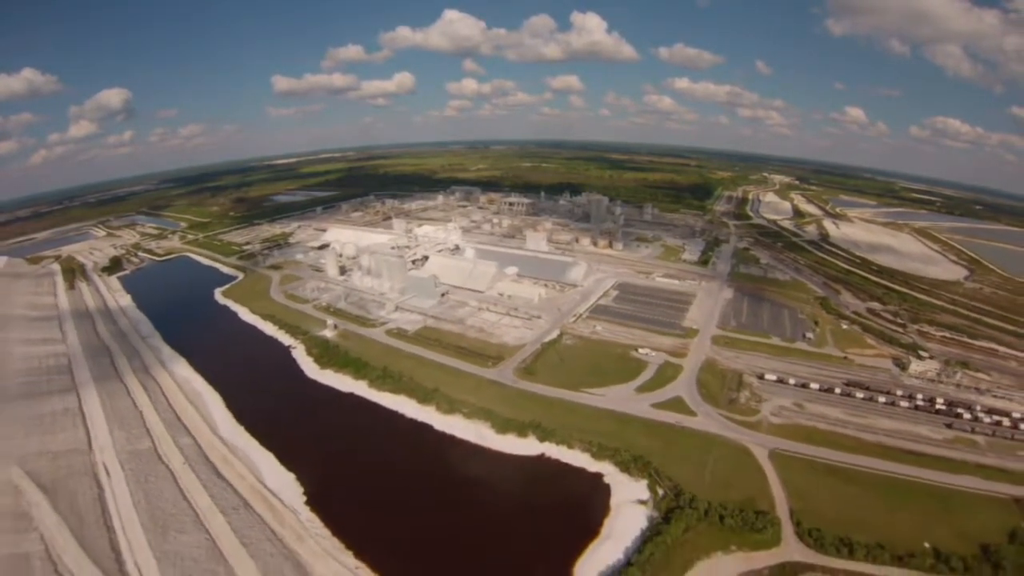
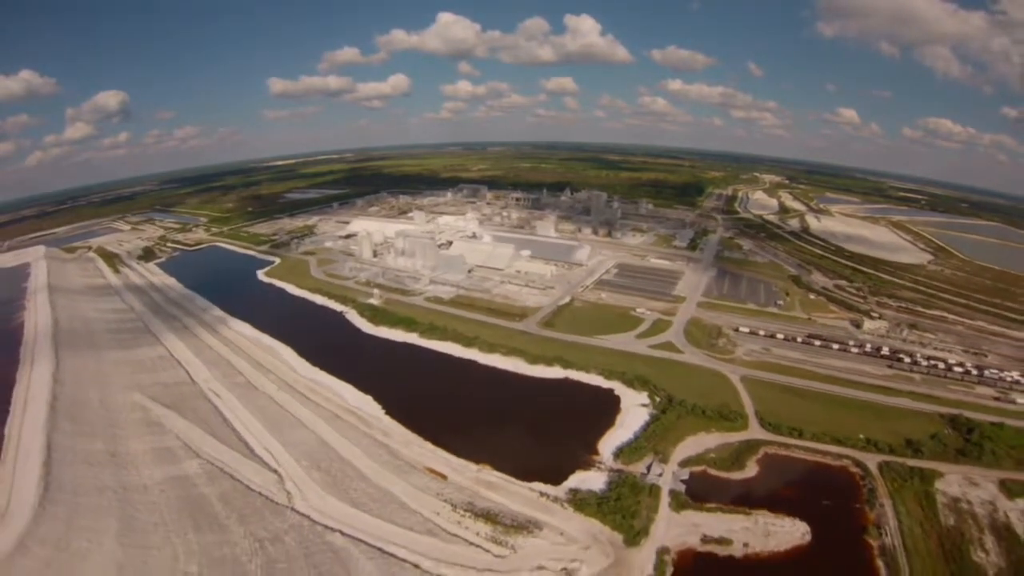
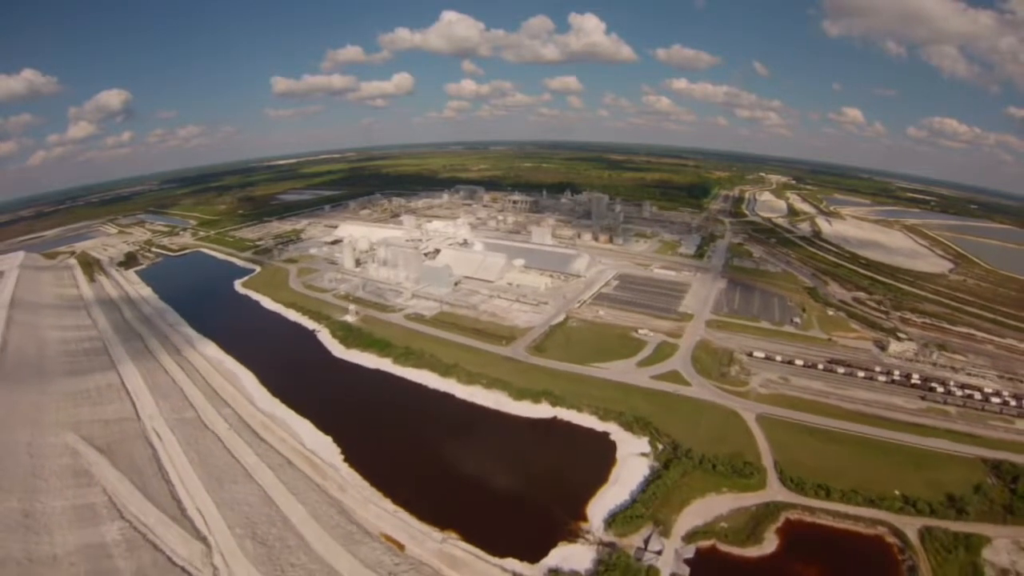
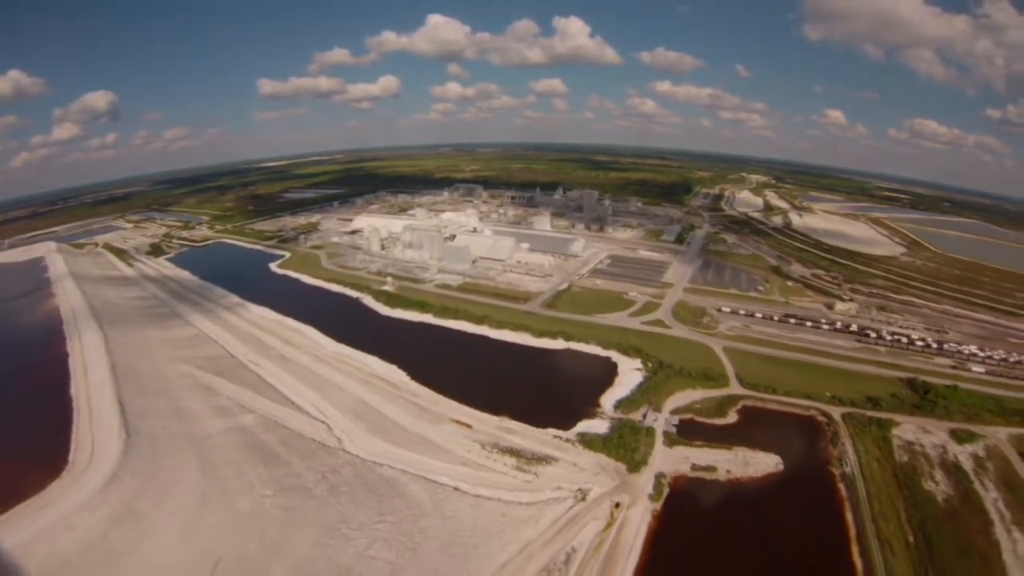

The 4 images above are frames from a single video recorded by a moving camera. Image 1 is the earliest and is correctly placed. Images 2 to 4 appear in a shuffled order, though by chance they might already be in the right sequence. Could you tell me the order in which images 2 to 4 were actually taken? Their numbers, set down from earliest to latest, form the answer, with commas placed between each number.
3, 2, 4
